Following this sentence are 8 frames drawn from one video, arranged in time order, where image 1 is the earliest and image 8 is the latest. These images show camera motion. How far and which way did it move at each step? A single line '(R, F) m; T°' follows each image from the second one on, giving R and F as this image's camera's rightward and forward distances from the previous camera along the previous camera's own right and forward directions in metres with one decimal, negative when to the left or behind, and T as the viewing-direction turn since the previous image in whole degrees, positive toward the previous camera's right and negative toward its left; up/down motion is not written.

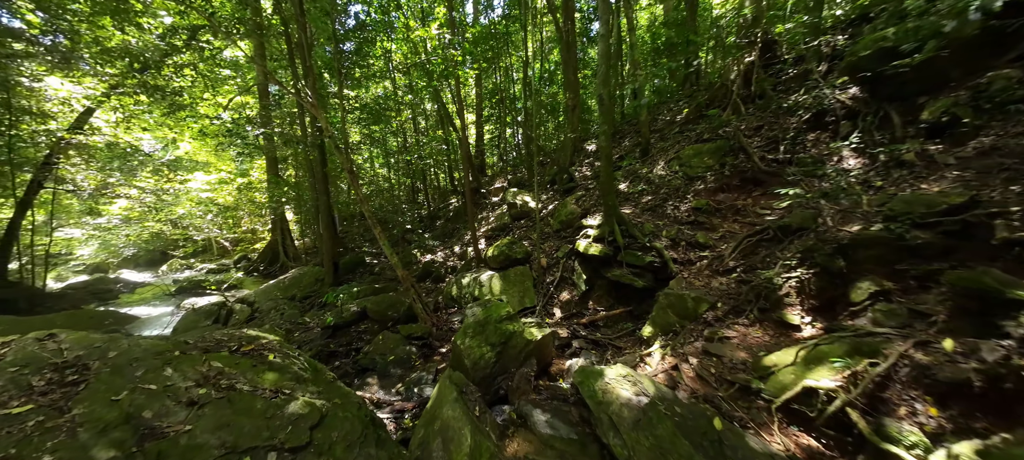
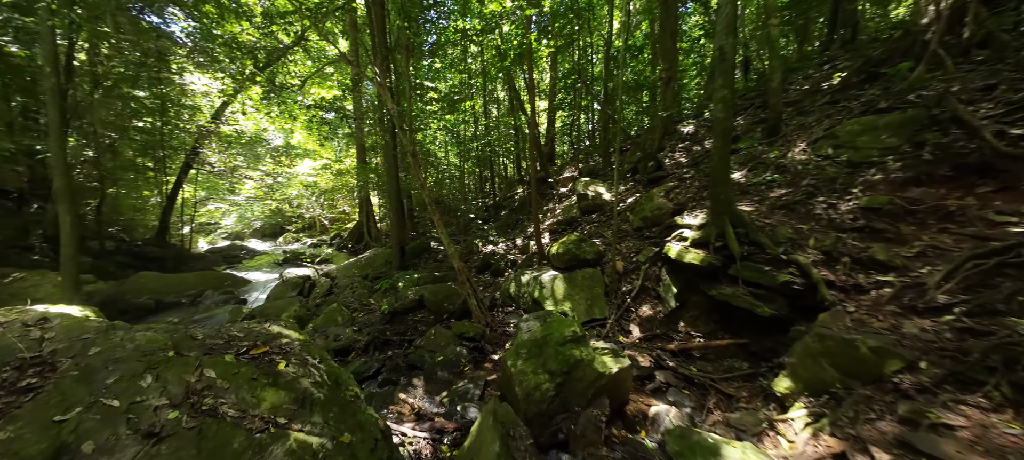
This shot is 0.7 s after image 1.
(-0.1, +0.9) m; -12°
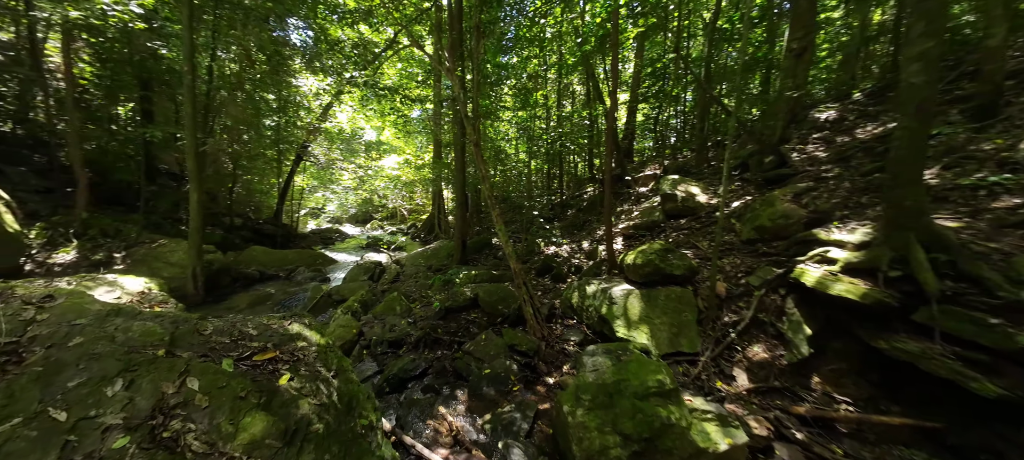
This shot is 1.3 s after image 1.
(0.0, +0.7) m; -13°
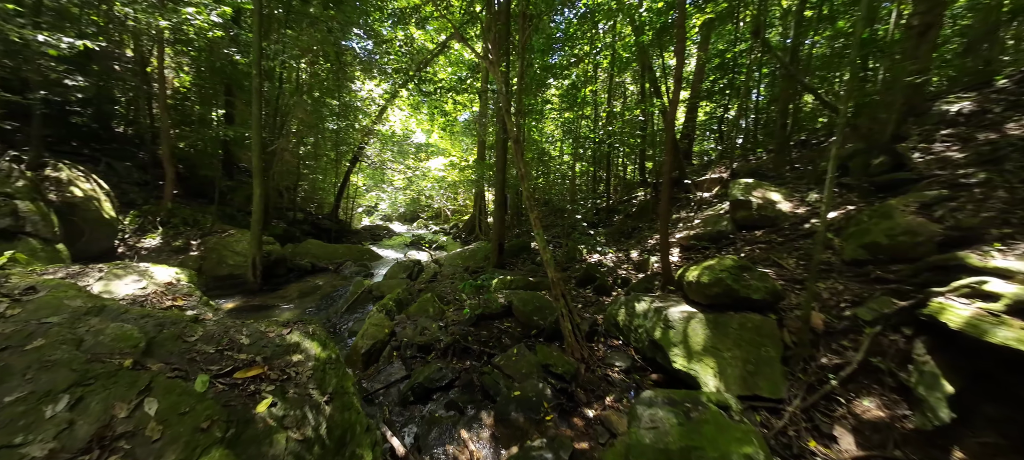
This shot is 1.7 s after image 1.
(0.0, +0.4) m; -8°
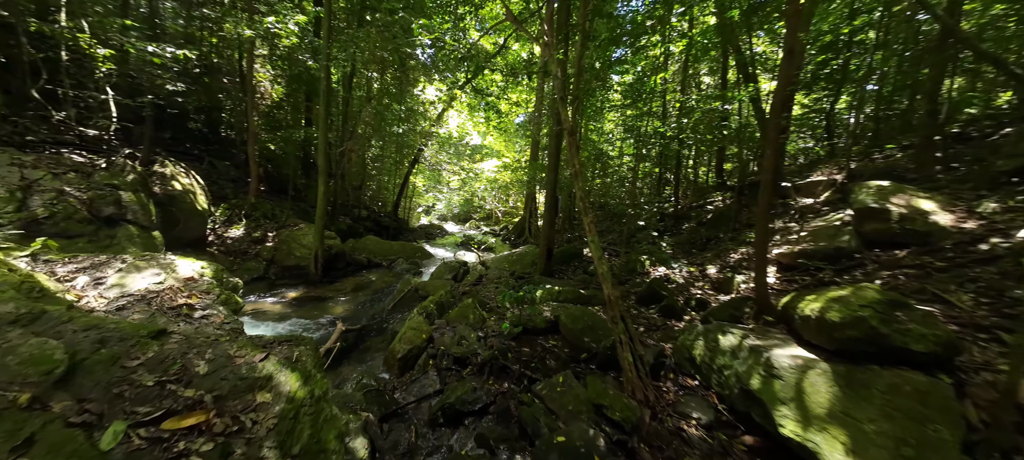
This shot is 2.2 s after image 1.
(0.0, +0.6) m; -10°
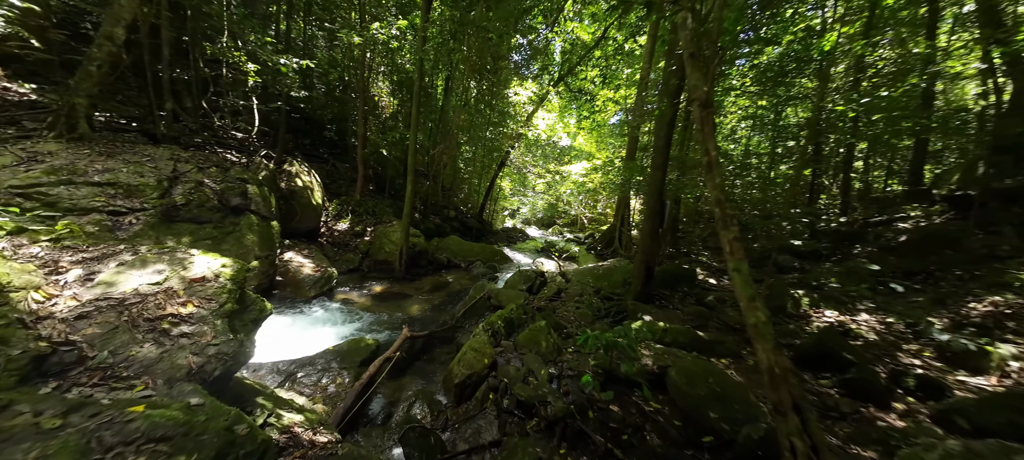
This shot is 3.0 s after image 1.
(-0.1, +1.0) m; -16°
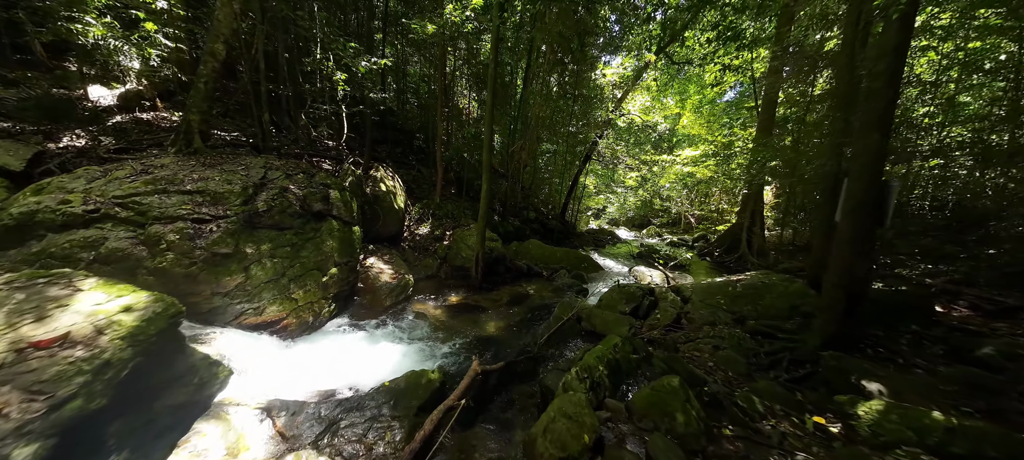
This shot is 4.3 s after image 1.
(-0.3, +1.3) m; -15°
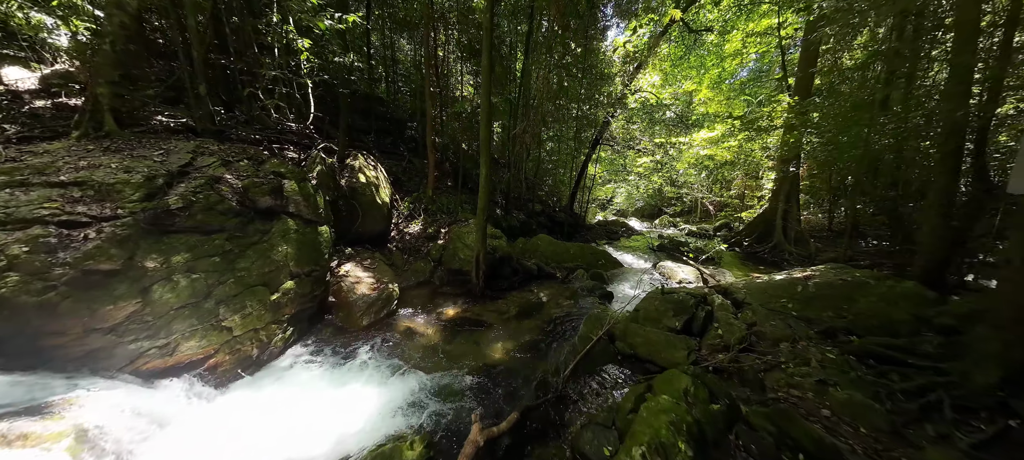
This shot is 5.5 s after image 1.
(-0.1, +1.2) m; 0°
